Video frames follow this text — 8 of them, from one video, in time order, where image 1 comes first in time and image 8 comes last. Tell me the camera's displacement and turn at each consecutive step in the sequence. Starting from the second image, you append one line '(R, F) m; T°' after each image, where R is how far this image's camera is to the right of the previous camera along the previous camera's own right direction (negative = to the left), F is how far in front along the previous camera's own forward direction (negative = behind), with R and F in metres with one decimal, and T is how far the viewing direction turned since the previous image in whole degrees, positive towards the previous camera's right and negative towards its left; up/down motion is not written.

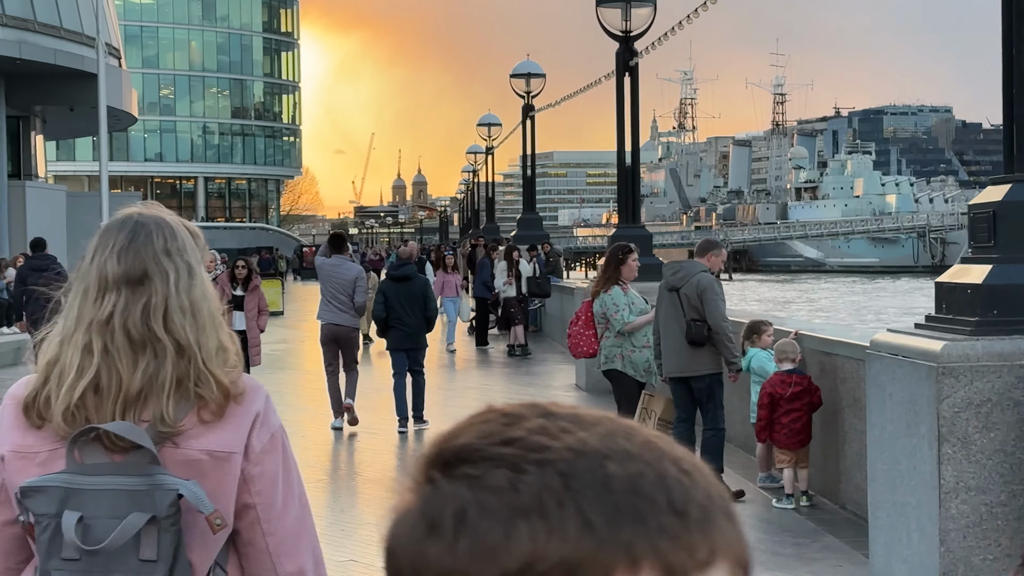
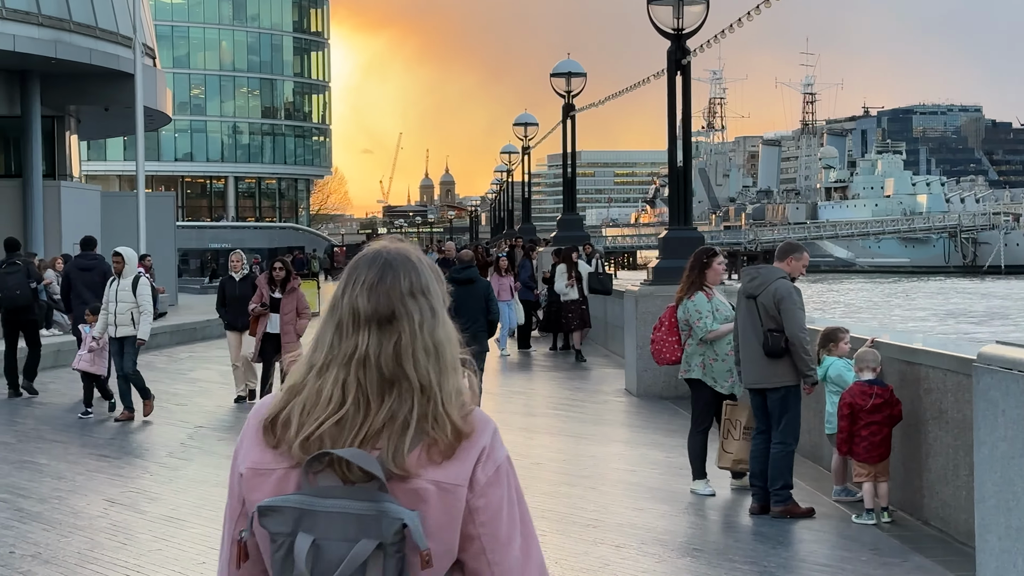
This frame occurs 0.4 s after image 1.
(-0.1, +0.2) m; -1°
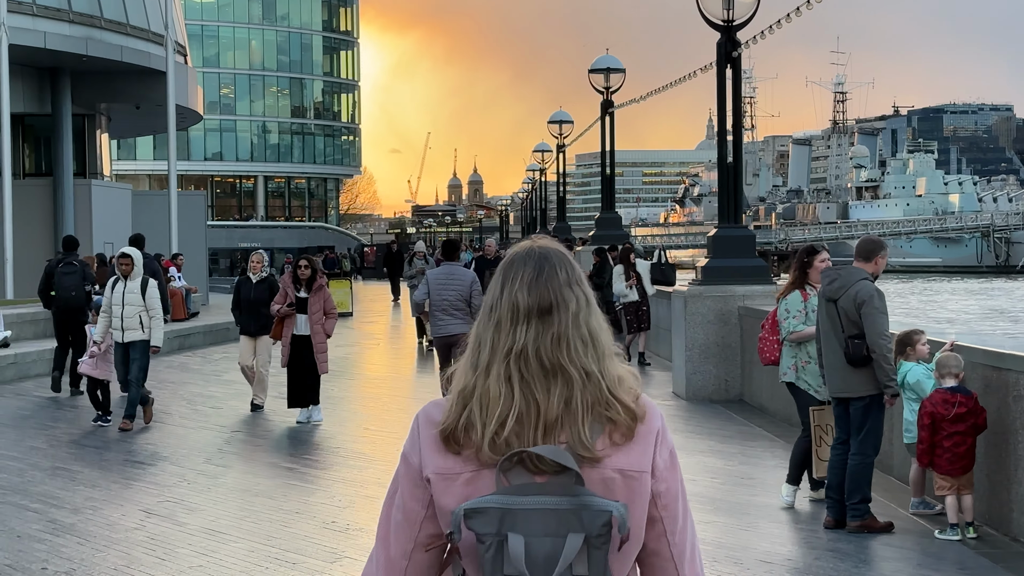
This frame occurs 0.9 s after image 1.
(-0.1, +0.3) m; -1°
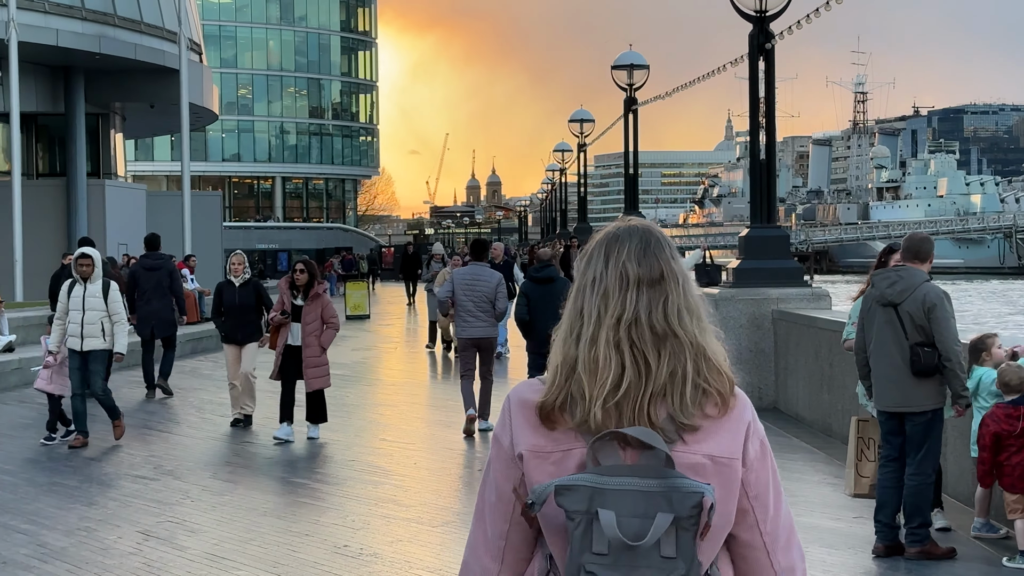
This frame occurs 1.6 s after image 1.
(0.0, +0.5) m; -1°
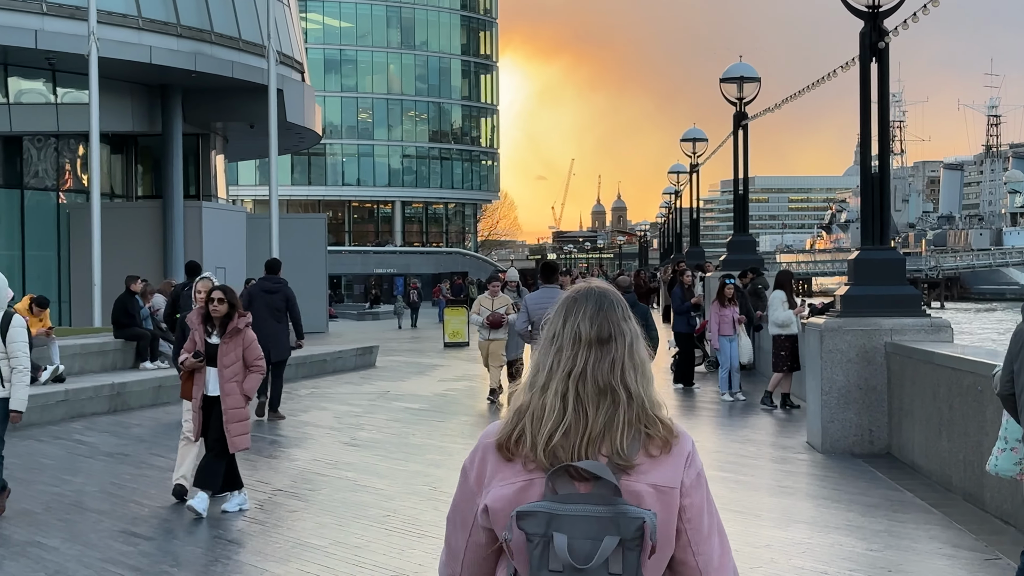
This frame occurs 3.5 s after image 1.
(+0.3, +1.1) m; -4°
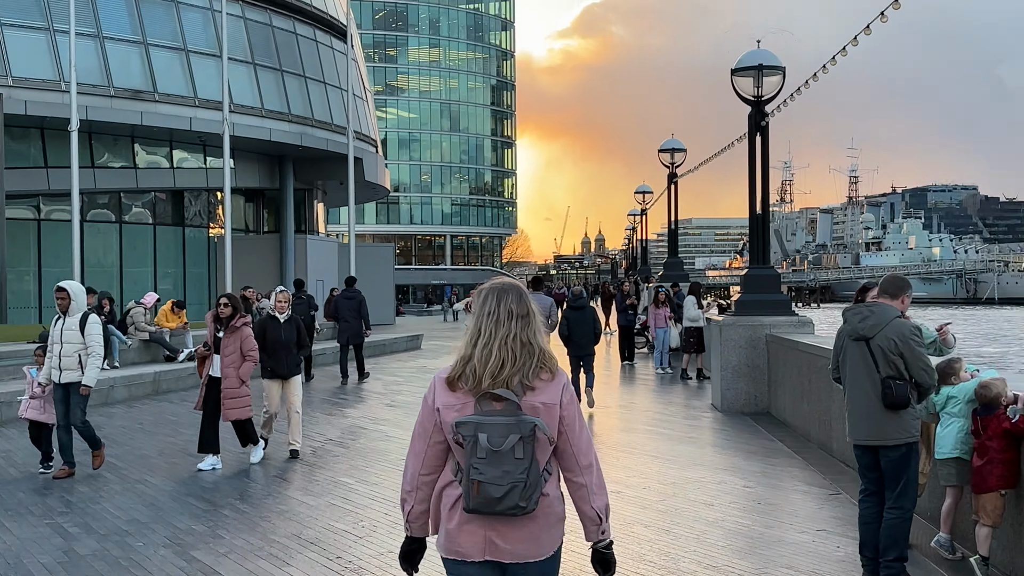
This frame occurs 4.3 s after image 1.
(-0.7, -3.6) m; +4°
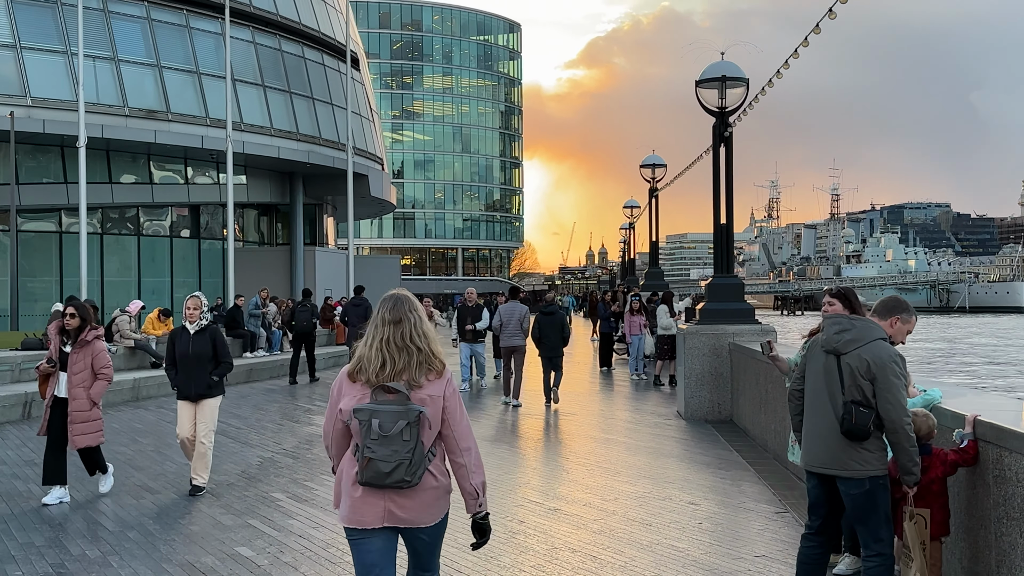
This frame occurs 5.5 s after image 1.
(+0.1, -0.1) m; +1°
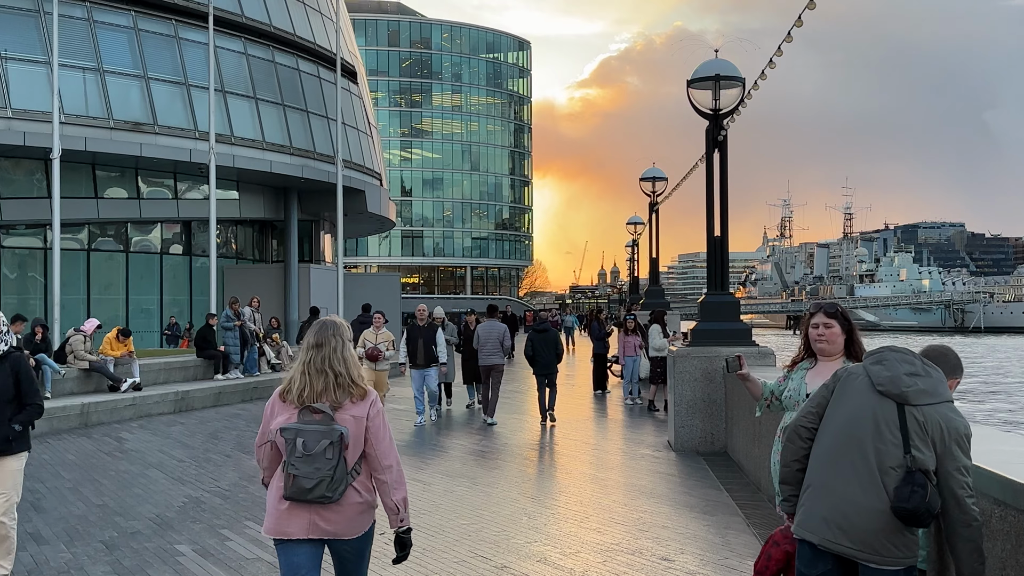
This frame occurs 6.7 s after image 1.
(+0.3, +1.1) m; 0°
